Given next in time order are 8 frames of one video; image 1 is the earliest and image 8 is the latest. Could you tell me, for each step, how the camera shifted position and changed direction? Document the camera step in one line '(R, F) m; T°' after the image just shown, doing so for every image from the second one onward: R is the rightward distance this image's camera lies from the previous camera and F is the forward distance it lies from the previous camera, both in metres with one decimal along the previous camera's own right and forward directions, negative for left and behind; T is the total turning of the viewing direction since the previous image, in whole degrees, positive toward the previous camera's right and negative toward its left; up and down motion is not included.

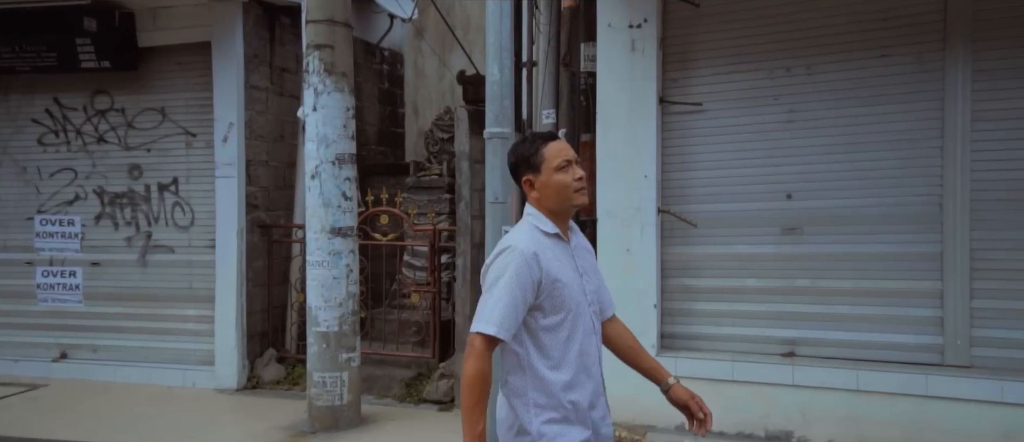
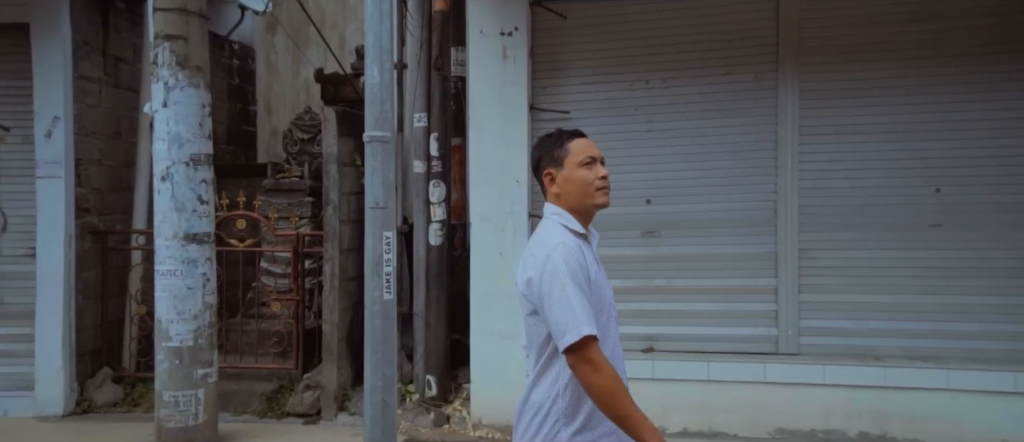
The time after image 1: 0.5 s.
(-0.1, 0.0) m; +12°
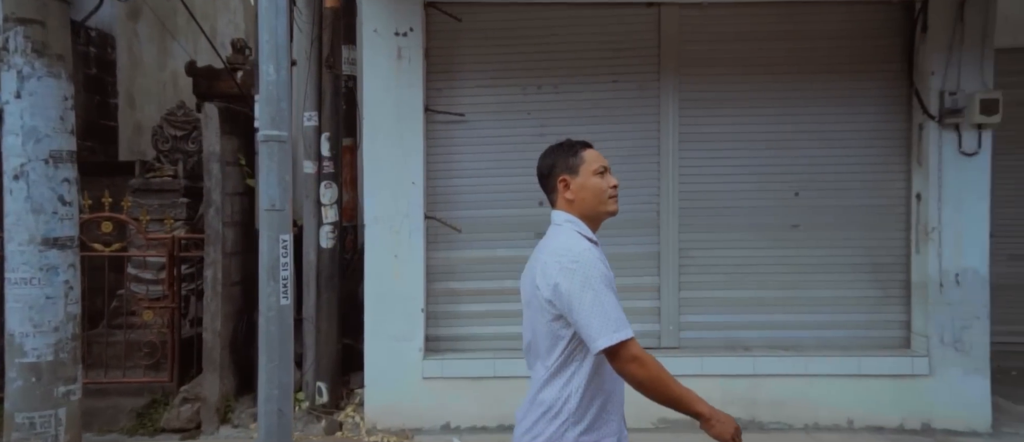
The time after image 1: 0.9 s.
(-0.1, 0.0) m; +10°
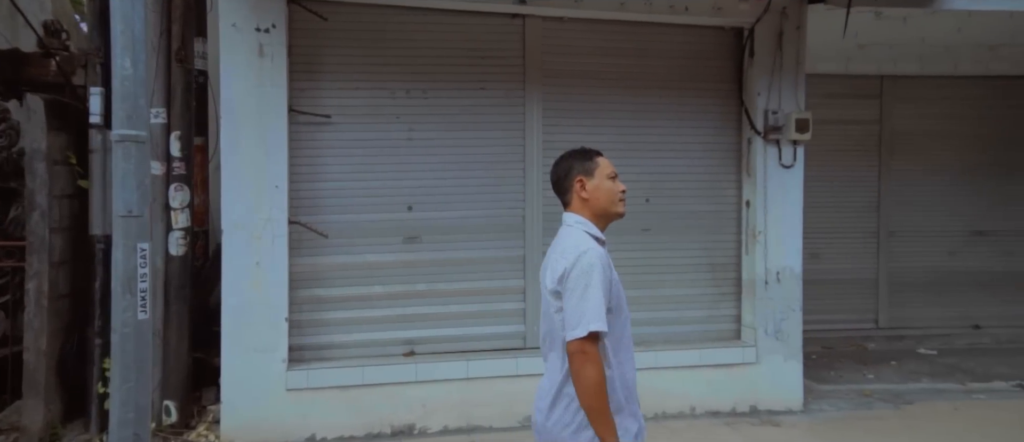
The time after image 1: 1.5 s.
(-0.1, 0.0) m; +13°
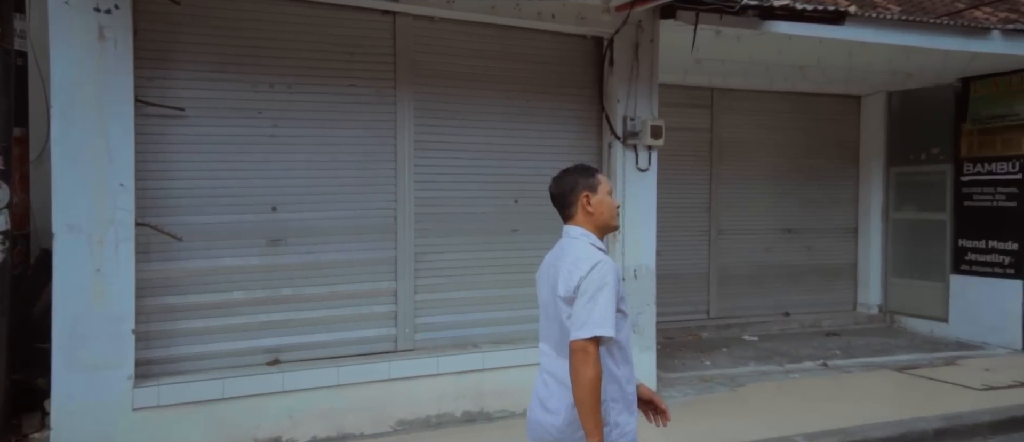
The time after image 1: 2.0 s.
(-0.1, 0.0) m; +12°
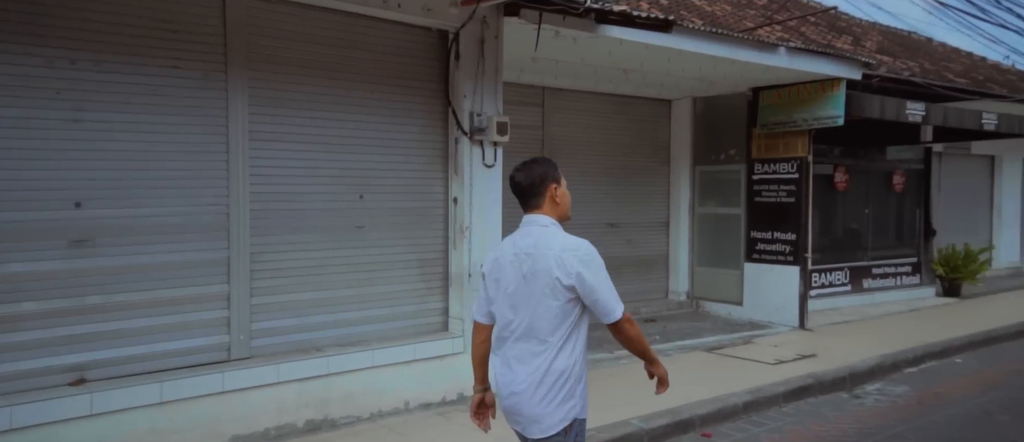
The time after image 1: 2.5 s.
(-0.2, +0.1) m; +15°
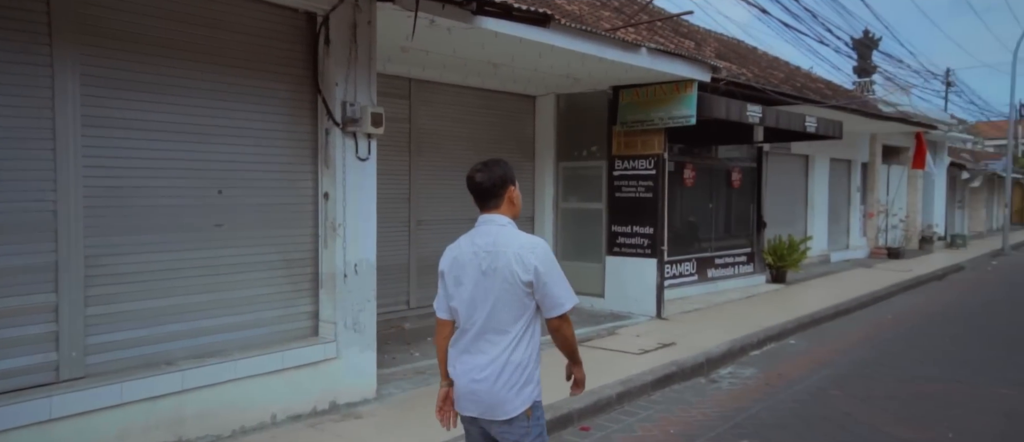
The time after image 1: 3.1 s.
(-0.2, +0.2) m; +13°
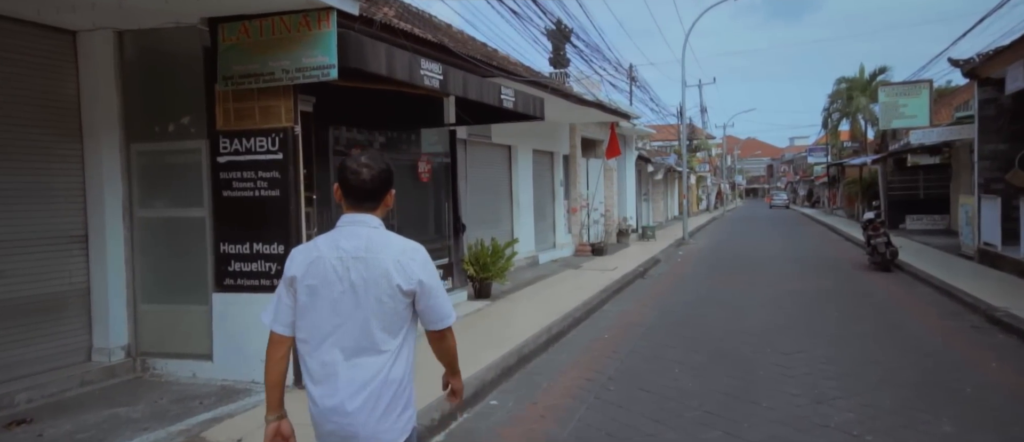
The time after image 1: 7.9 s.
(+1.4, +2.8) m; +23°
